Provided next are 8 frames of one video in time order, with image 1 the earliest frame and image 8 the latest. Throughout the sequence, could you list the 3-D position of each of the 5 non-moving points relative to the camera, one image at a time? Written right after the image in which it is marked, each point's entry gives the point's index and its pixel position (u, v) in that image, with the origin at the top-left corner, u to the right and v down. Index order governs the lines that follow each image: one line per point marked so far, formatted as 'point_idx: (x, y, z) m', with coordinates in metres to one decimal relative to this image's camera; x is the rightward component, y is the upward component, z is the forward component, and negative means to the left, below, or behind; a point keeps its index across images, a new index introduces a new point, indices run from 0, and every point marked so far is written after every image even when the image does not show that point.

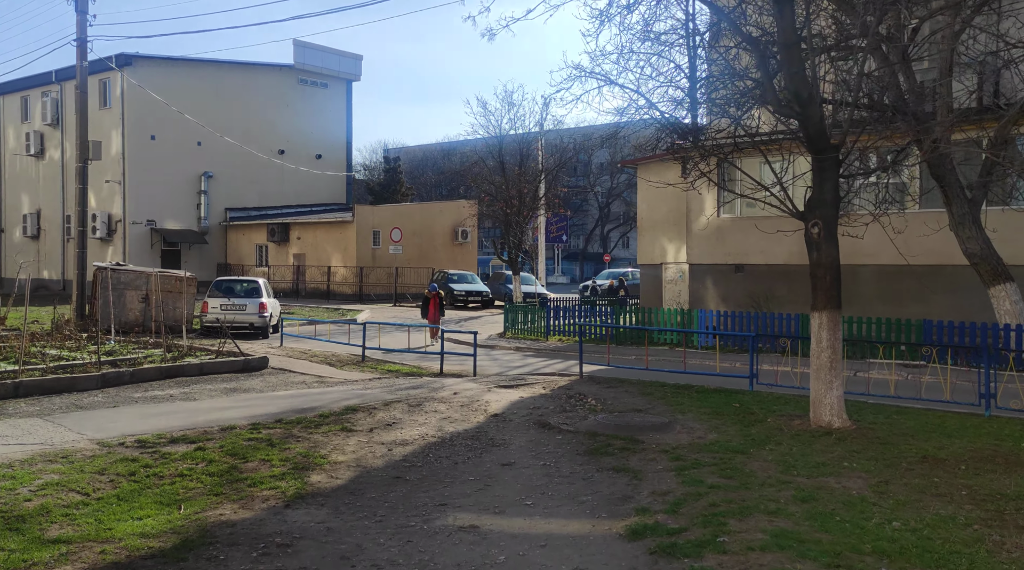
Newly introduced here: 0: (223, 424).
0: (-3.0, -1.5, +8.7) m
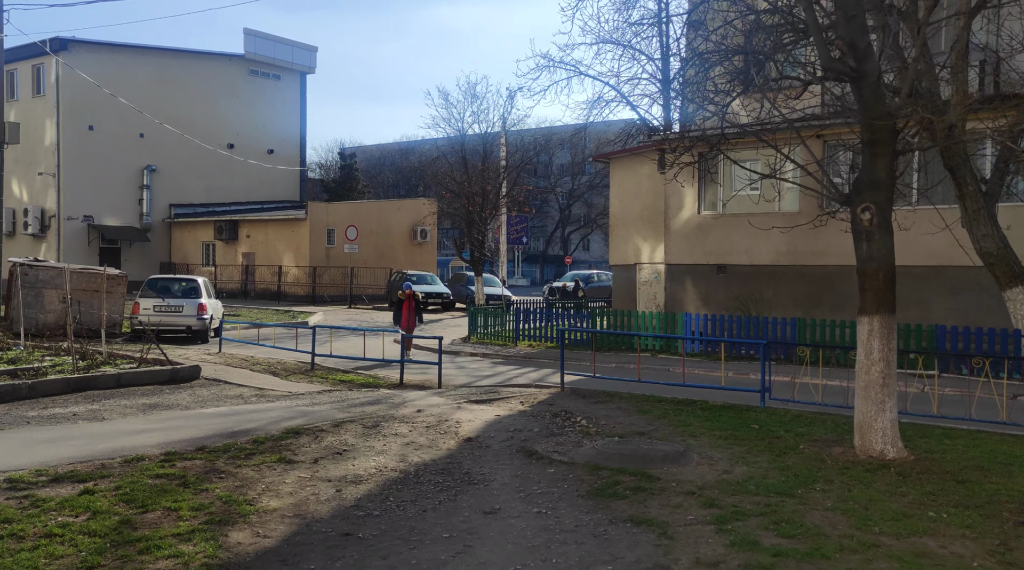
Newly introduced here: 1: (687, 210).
0: (-3.2, -1.4, +6.9) m
1: (+4.0, +1.7, +19.1) m
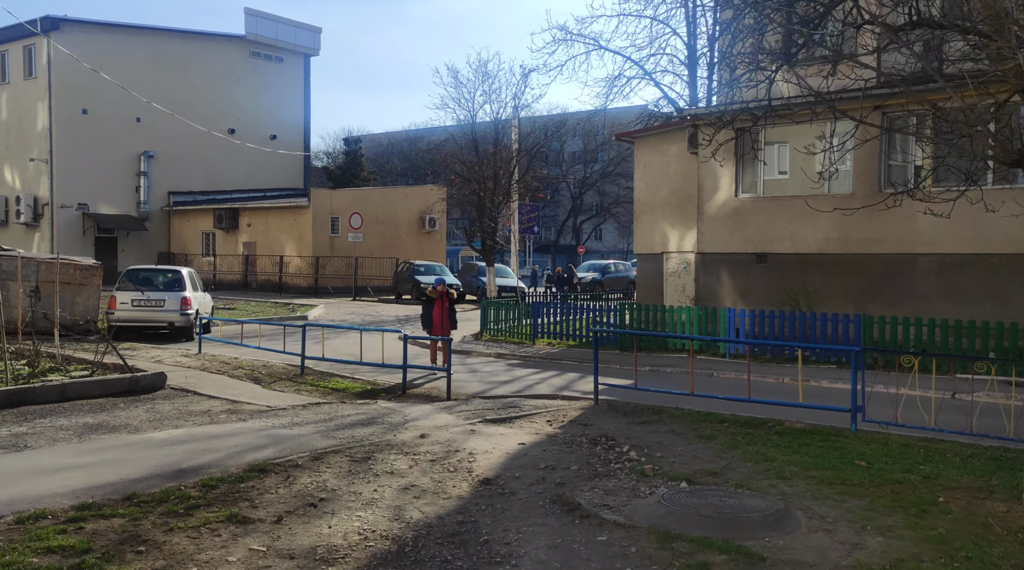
0: (-3.0, -1.4, +5.1) m
1: (+4.3, +1.9, +17.1) m
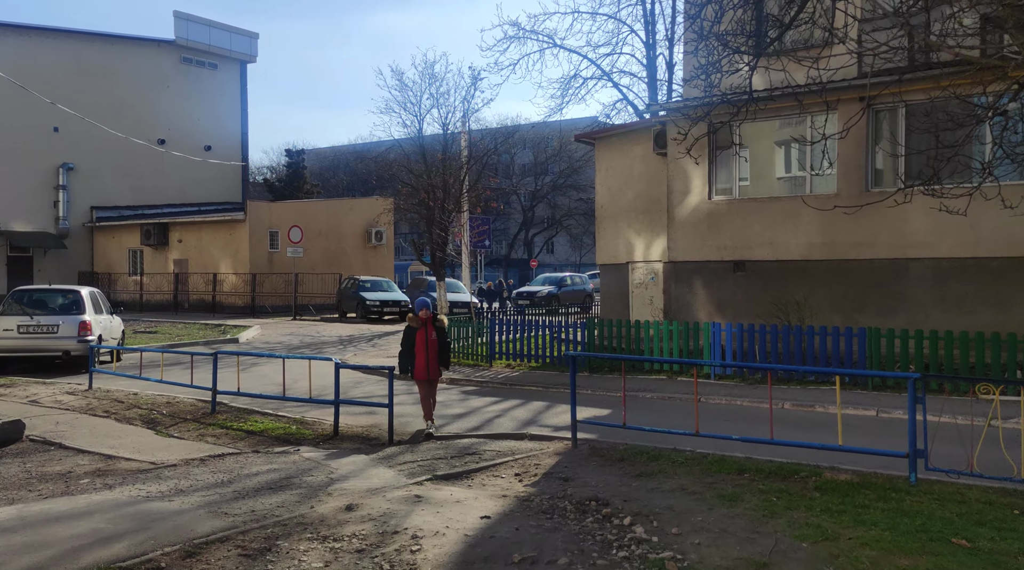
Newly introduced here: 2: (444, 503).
0: (-3.1, -1.5, +3.0) m
1: (+3.4, +1.7, +15.5) m
2: (-0.4, -1.4, +5.4) m
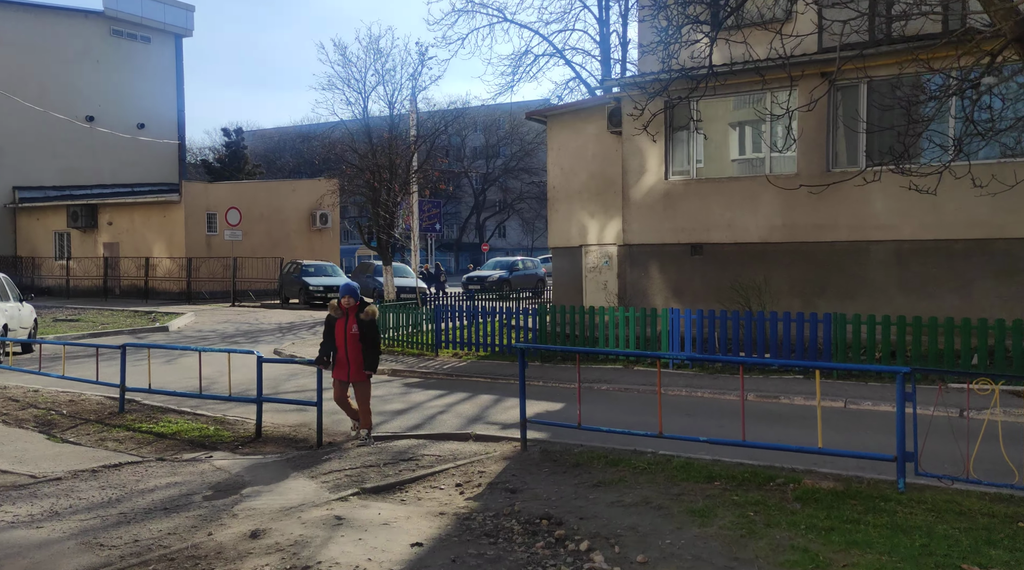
0: (-3.3, -1.4, +2.1) m
1: (+2.5, +2.0, +14.9) m
2: (-0.8, -1.3, +4.6) m
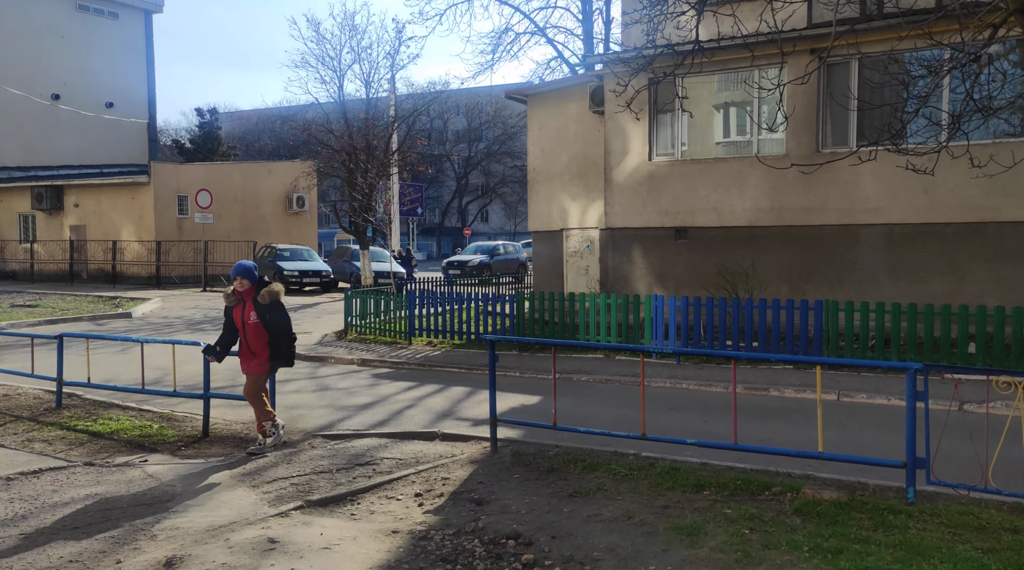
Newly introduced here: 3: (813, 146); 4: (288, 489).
0: (-3.4, -1.4, +1.4) m
1: (+2.1, +2.2, +14.3) m
2: (-1.0, -1.3, +4.0) m
3: (+4.6, +2.1, +12.7) m
4: (-1.4, -1.3, +5.1) m
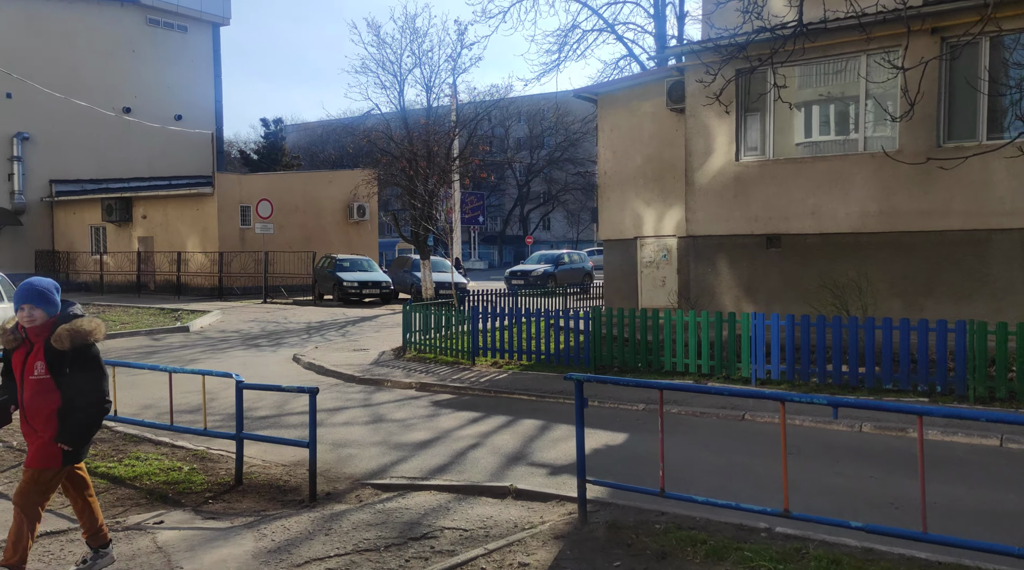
0: (-3.2, -1.5, +0.4) m
1: (+3.2, +2.0, +12.9) m
2: (-0.6, -1.4, +2.8) m
3: (+5.6, +1.9, +11.1) m
4: (-0.9, -1.4, +4.0) m
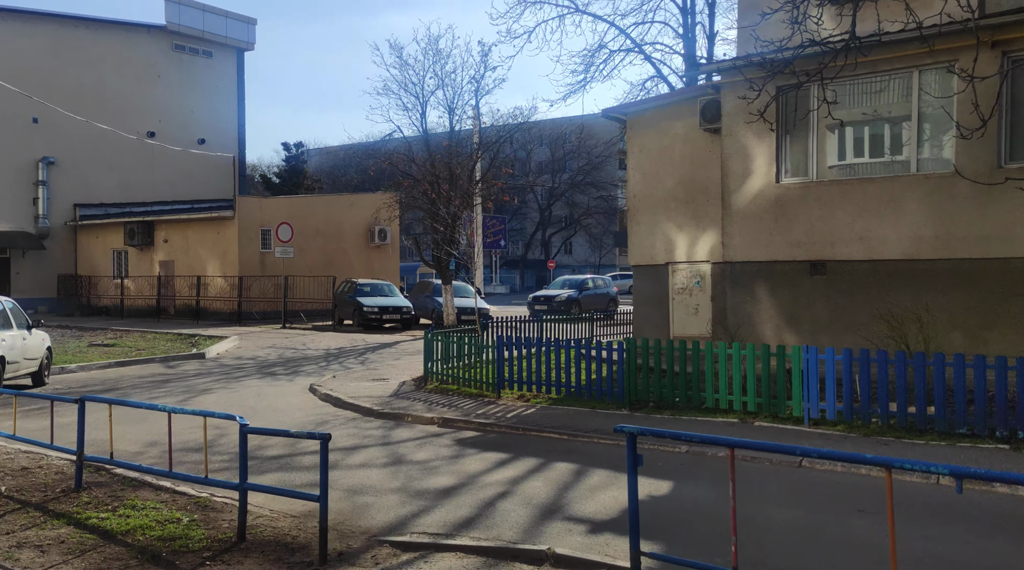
0: (-3.1, -1.6, -0.2) m
1: (+3.6, +1.6, +12.2) m
2: (-0.4, -1.5, +2.1) m
3: (+6.0, +1.6, +10.4) m
4: (-0.7, -1.5, +3.3) m
